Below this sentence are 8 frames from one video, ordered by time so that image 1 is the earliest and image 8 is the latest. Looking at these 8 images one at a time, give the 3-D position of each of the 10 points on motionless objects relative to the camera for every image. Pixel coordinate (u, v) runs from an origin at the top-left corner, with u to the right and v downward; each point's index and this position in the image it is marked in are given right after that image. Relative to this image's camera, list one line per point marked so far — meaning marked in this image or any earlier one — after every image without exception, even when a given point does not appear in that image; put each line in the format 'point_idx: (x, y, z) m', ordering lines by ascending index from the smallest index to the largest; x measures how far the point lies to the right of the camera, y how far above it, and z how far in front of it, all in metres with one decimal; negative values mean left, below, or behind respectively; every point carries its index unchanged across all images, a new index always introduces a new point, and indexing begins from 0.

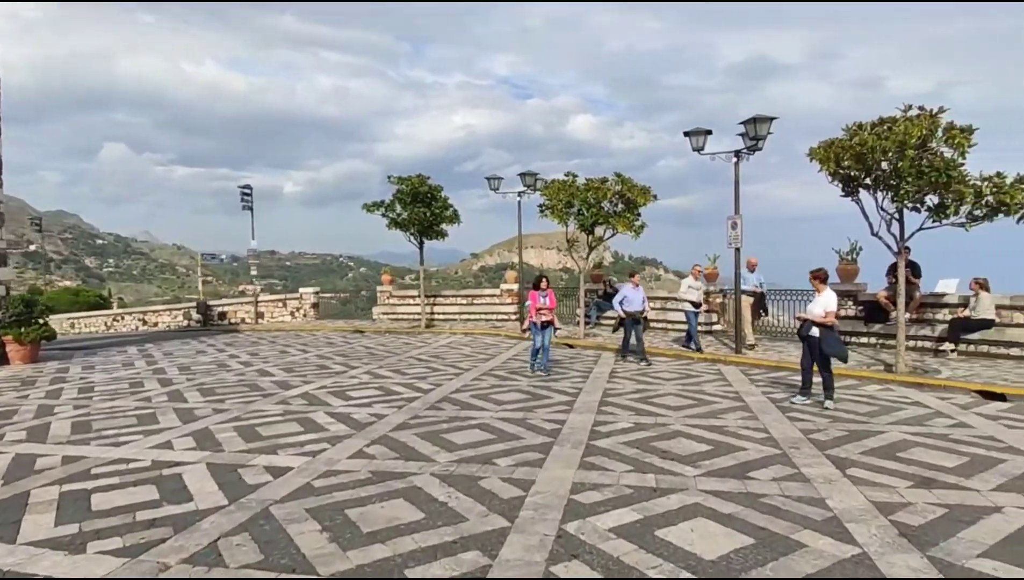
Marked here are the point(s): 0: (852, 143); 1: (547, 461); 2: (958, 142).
0: (+5.8, +2.5, +10.6) m
1: (+0.3, -1.7, +6.3) m
2: (+6.8, +2.3, +9.6) m
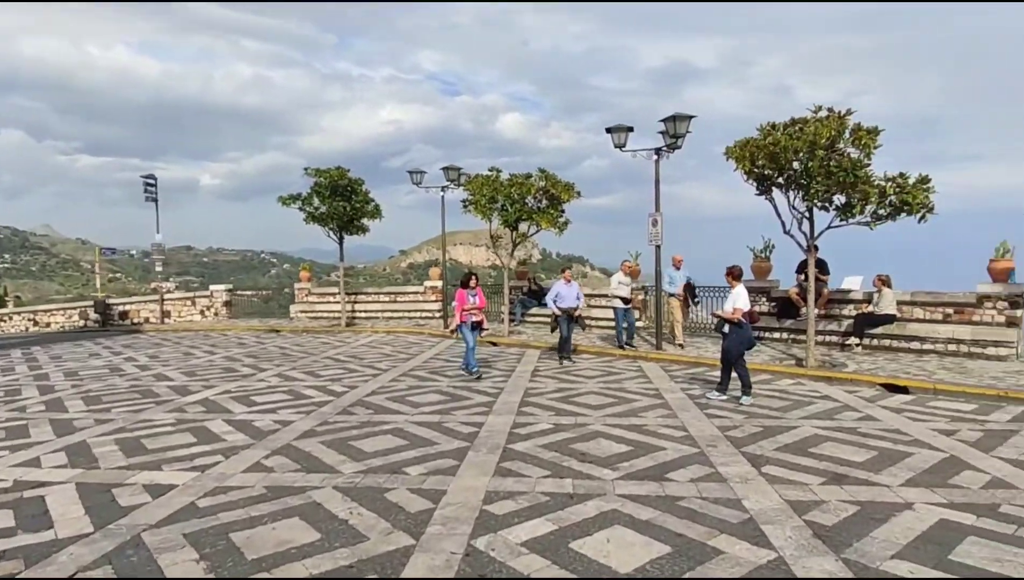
0: (+4.4, +2.6, +10.9) m
1: (-0.5, -1.7, +5.9) m
2: (+5.5, +2.3, +9.9) m
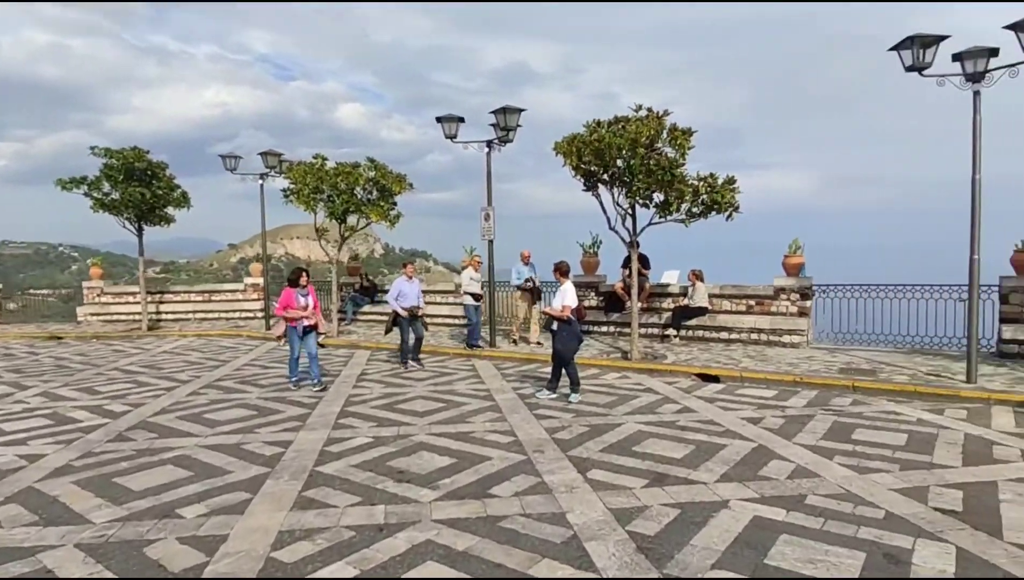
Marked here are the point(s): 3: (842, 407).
0: (+1.4, +2.7, +11.0) m
1: (-2.1, -1.7, +5.0) m
2: (+2.7, +2.4, +10.3) m
3: (+4.2, -1.5, +7.9) m
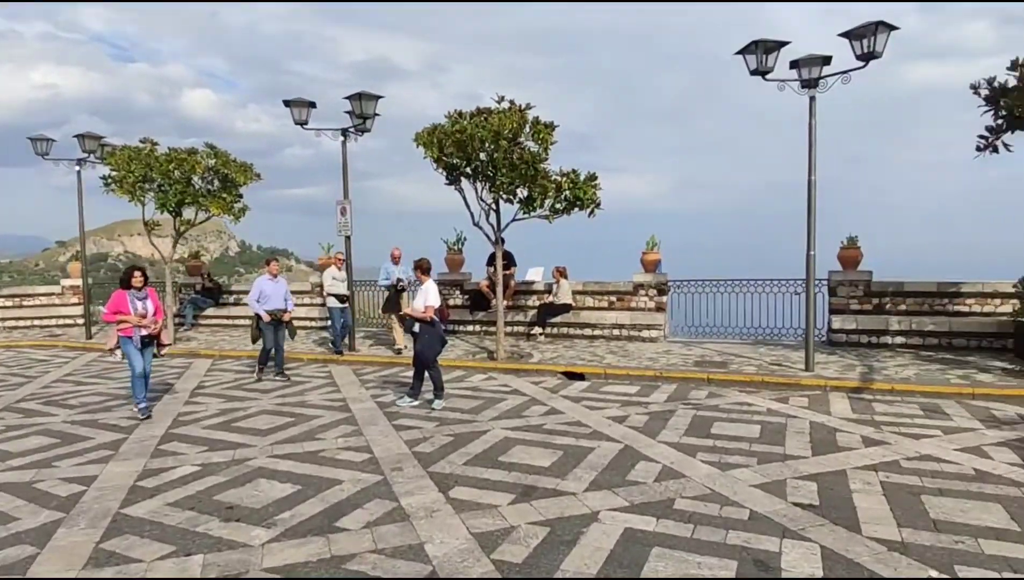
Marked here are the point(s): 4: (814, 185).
0: (-1.0, +2.7, +10.5) m
1: (-3.1, -1.7, +3.9) m
2: (+0.5, +2.5, +10.1) m
3: (+2.4, -1.4, +8.1) m
4: (+4.3, +1.5, +9.0) m
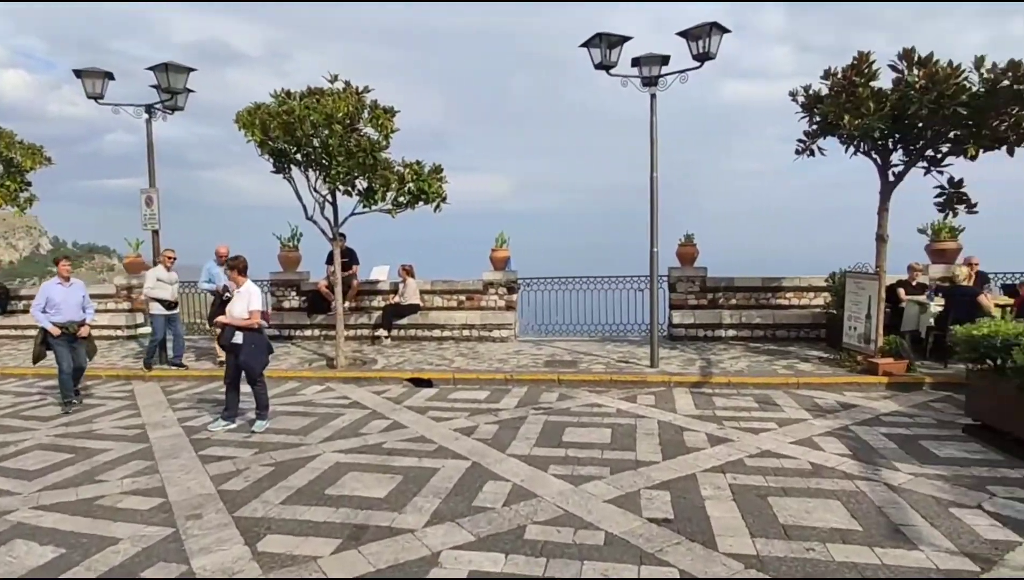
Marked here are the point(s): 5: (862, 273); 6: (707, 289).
0: (-3.4, +2.6, +9.3) m
1: (-3.9, -1.8, +2.5) m
2: (-1.9, +2.5, +9.3) m
3: (+0.5, -1.4, +7.8) m
4: (+2.1, +1.6, +9.1) m
5: (+5.0, +0.2, +9.0) m
6: (+3.5, 0.0, +11.3) m
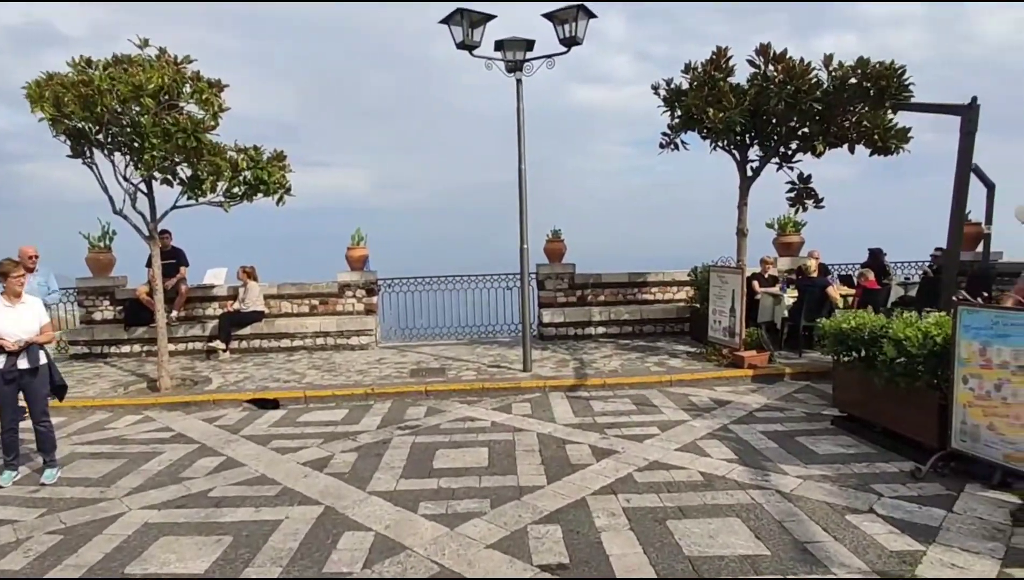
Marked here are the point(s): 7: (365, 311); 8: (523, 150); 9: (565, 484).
0: (-5.3, +2.5, +7.5) m
1: (-4.1, -2.0, +0.8) m
2: (-3.8, +2.4, +7.8) m
3: (-1.0, -1.5, +6.9) m
4: (+0.2, +1.6, +8.5) m
5: (+3.1, +0.3, +9.1) m
6: (+1.1, +0.1, +11.0) m
7: (-2.6, -0.4, +10.9) m
8: (+0.2, +1.9, +8.4) m
9: (+0.4, -1.5, +4.9) m
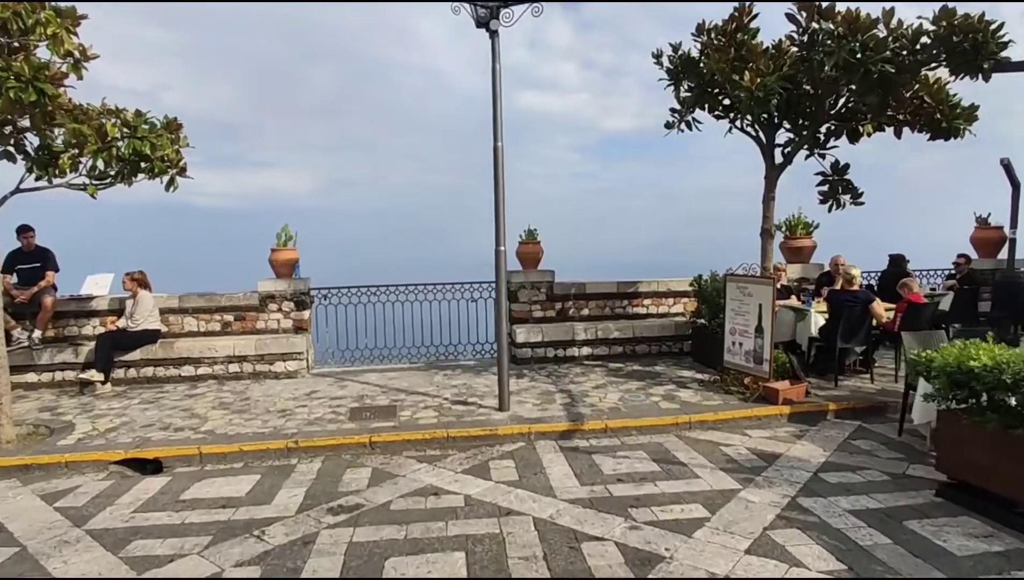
0: (-5.5, +2.4, +5.1) m
1: (-3.8, -2.1, -1.5) m
2: (-4.0, +2.2, +5.5) m
3: (-1.2, -1.6, +4.8) m
4: (-0.1, +1.4, +6.6) m
5: (+2.8, +0.2, +7.4) m
6: (+0.6, -0.1, +9.1) m
7: (-3.0, -0.5, +8.7) m
8: (-0.1, +1.7, +6.5) m
9: (+0.4, -1.7, +3.0) m
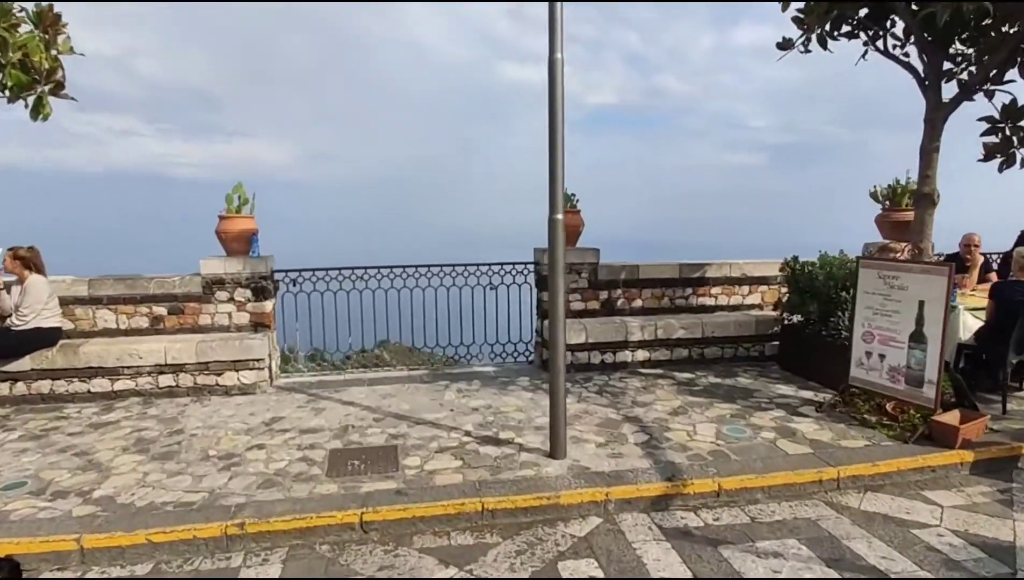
0: (-5.0, +2.4, +2.6) m
1: (-3.1, -2.3, -3.8) m
2: (-3.5, +2.3, +3.1) m
3: (-0.7, -1.6, +2.7) m
4: (+0.3, +1.5, +4.3) m
5: (+3.2, +0.3, +5.3) m
6: (+1.0, +0.1, +6.9) m
7: (-2.7, -0.3, +6.4) m
8: (+0.3, +1.8, +4.2) m
9: (+1.0, -1.7, +0.8) m
